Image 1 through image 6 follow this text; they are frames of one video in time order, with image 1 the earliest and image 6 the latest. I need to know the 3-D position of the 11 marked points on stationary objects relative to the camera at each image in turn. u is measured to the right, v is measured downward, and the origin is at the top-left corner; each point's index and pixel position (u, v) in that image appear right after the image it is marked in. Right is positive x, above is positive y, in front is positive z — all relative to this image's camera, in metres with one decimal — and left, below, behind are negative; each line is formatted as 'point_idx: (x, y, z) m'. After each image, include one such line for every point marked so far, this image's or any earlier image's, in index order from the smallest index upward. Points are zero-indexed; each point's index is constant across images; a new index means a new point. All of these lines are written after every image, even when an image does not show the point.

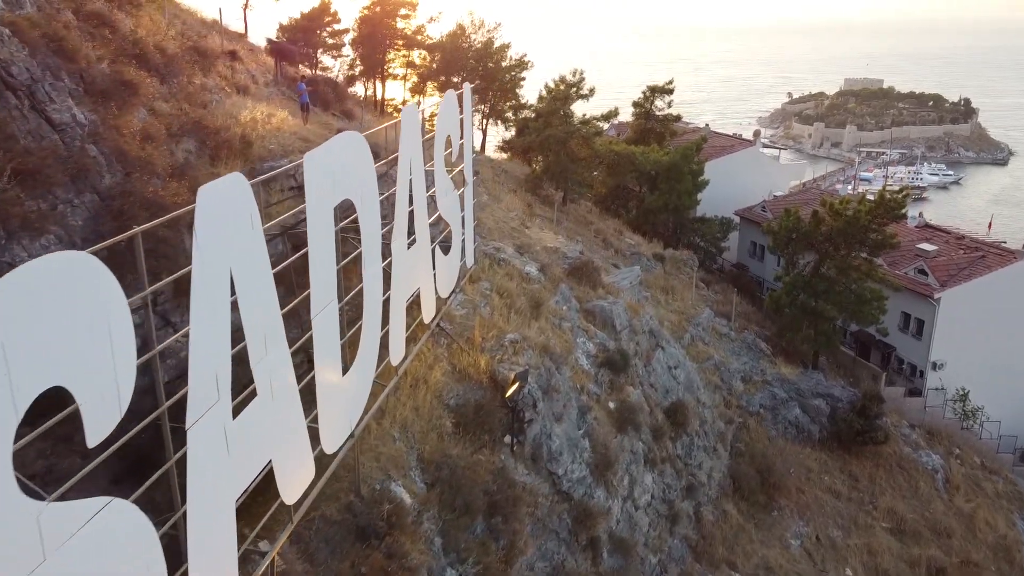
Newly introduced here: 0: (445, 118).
0: (-1.0, +2.4, +11.3) m
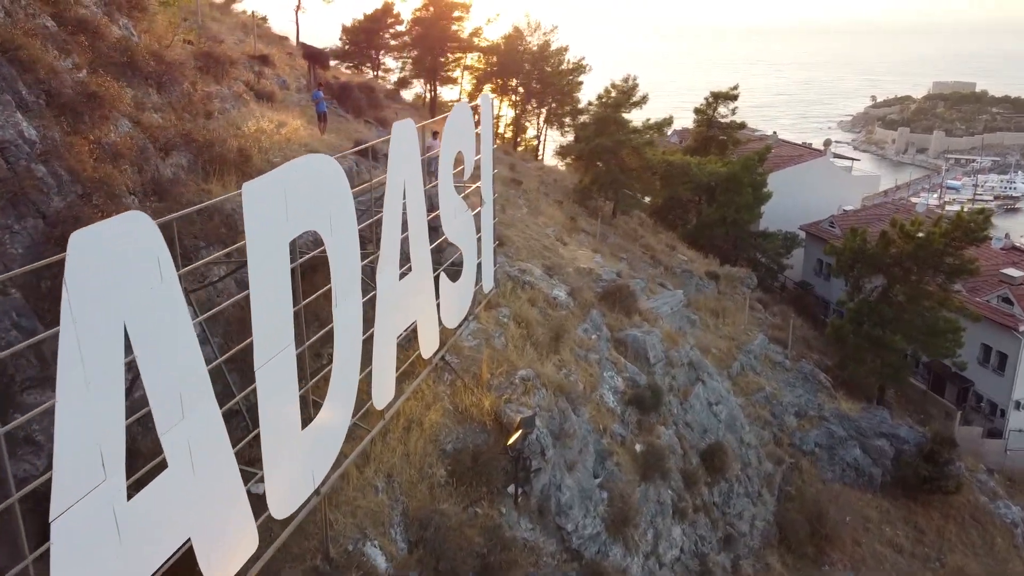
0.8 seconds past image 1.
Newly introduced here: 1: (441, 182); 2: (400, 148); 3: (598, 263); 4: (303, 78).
0: (-0.7, +2.0, +10.3) m
1: (-0.9, +1.3, +9.9) m
2: (-1.2, +1.5, +8.6) m
3: (+1.8, +0.5, +16.3) m
4: (-4.9, +4.9, +18.5) m
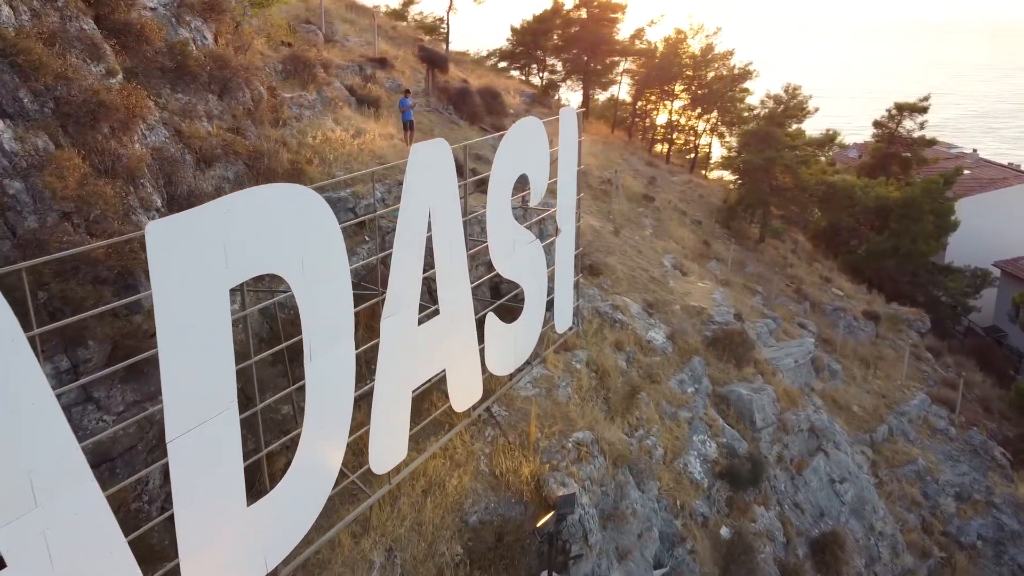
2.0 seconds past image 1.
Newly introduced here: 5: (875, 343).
0: (0.0, +1.5, +9.0) m
1: (-0.2, +0.8, +8.5) m
2: (-0.8, +1.1, +7.3) m
3: (+3.6, -0.2, +14.2) m
4: (-2.1, +4.6, +17.8) m
5: (+8.5, -1.3, +18.6) m
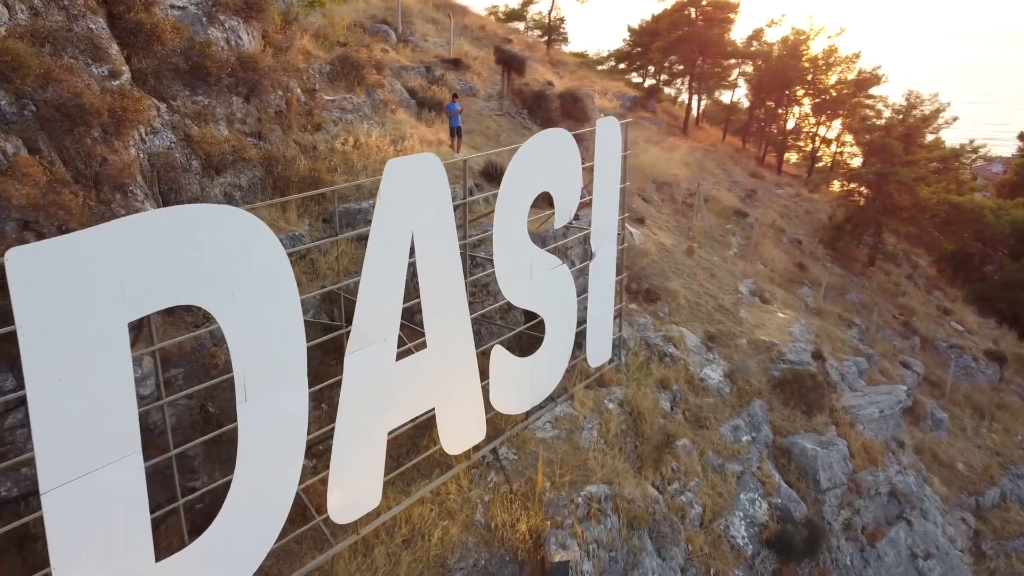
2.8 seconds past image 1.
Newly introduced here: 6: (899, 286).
0: (+0.2, +1.2, +8.0) m
1: (-0.1, +0.5, +7.6) m
2: (-0.9, +0.8, +6.5) m
3: (+4.5, -0.7, +12.6) m
4: (-0.4, +4.4, +17.1) m
5: (+9.9, -2.0, +16.3) m
6: (+9.6, +0.1, +19.6) m
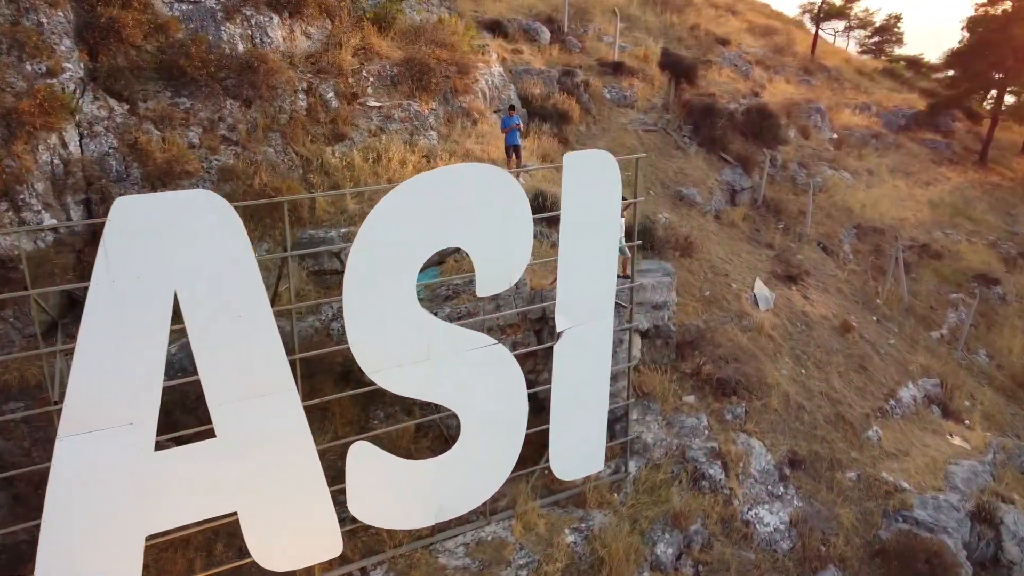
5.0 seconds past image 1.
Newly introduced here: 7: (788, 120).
0: (-0.6, +0.6, +5.9) m
1: (-1.1, -0.1, +5.7) m
2: (-2.2, +0.3, +5.0) m
3: (+4.8, -2.0, +8.6) m
4: (+2.7, +3.5, +14.4) m
5: (+11.0, -4.1, +10.0) m
6: (+12.3, -2.0, +13.1) m
7: (+5.7, +3.5, +16.5) m
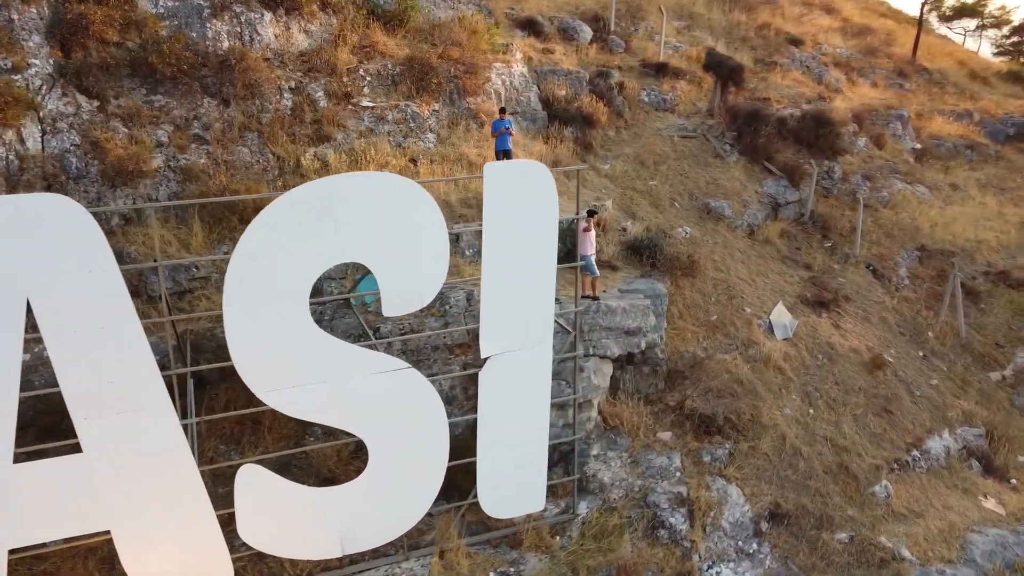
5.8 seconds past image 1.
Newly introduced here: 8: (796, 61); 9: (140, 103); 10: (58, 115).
0: (-1.2, +0.5, +5.4) m
1: (-1.9, -0.1, +5.3) m
2: (-3.0, +0.3, +4.8) m
3: (+4.4, -2.4, +7.4) m
4: (+3.3, +3.2, +13.4) m
5: (+10.6, -4.8, +7.9) m
6: (+12.3, -2.8, +10.8) m
7: (+6.6, +3.0, +15.1) m
8: (+5.8, +4.6, +16.2) m
9: (-3.8, +1.9, +8.2) m
10: (-4.4, +1.7, +7.7) m
